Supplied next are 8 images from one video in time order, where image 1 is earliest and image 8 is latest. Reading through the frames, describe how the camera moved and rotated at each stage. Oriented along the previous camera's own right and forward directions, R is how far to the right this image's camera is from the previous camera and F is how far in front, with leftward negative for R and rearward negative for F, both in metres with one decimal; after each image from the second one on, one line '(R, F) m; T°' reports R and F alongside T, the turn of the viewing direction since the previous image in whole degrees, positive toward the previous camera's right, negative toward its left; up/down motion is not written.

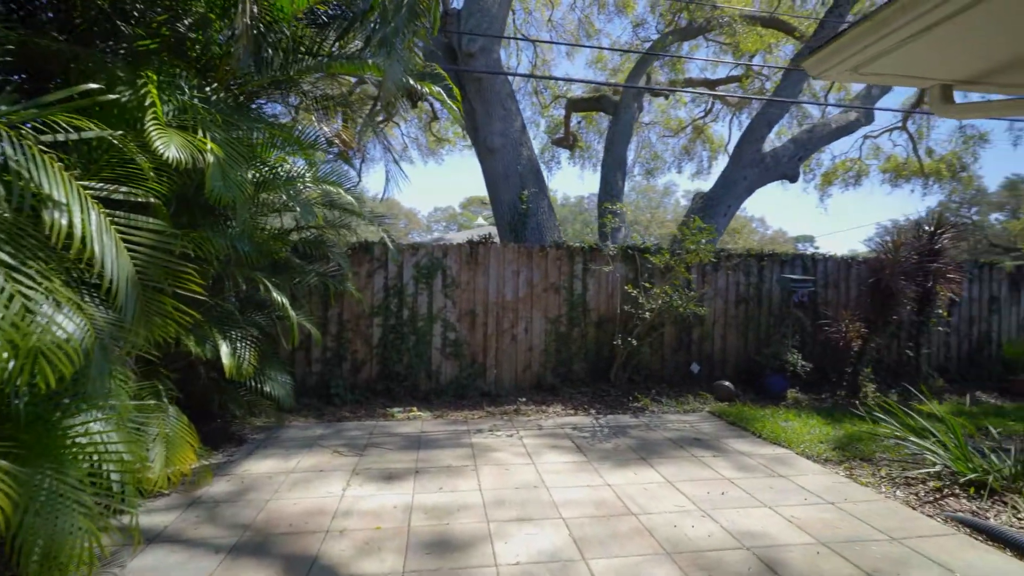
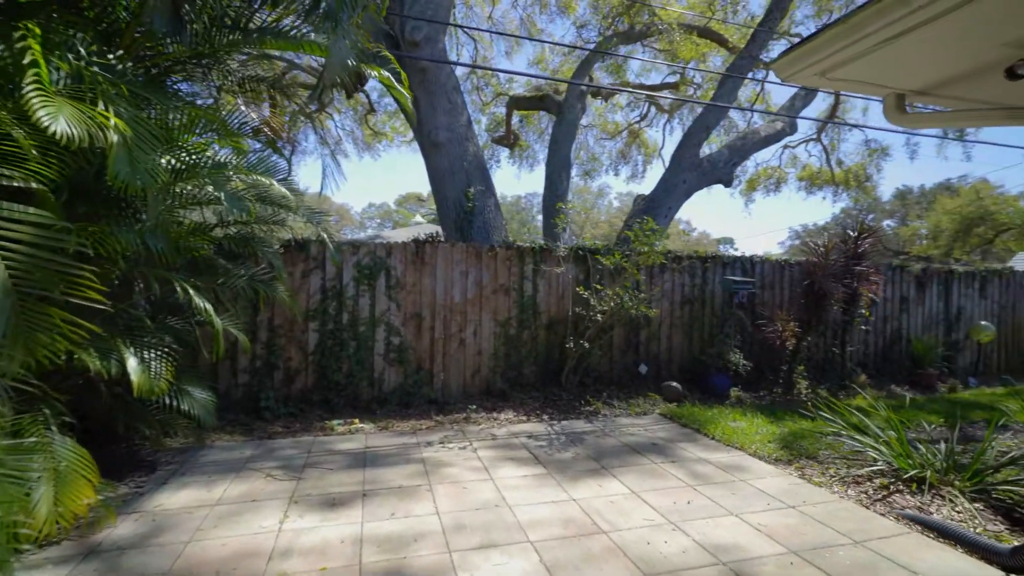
(-0.1, +0.2) m; +7°
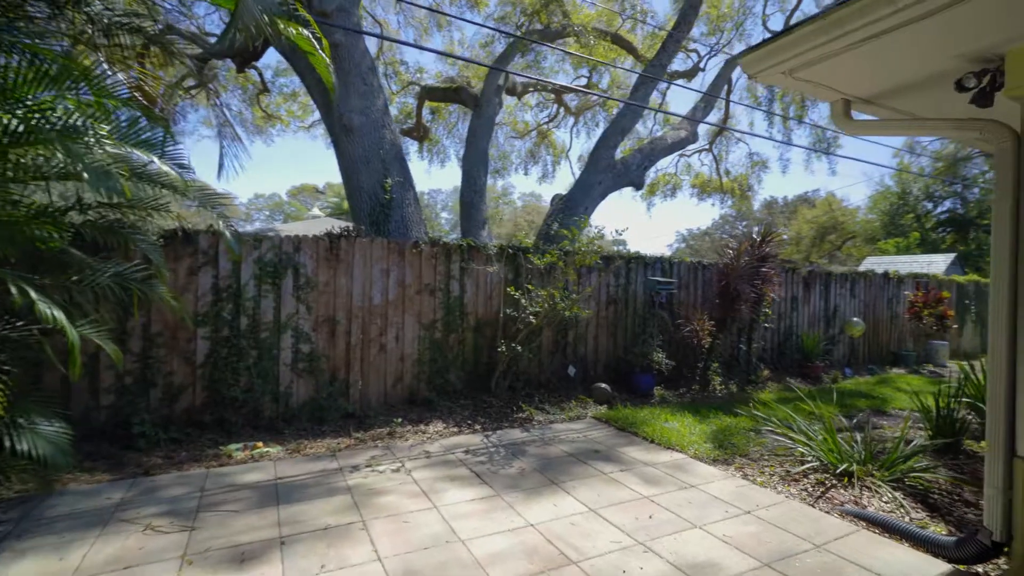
(-0.3, +0.4) m; +11°
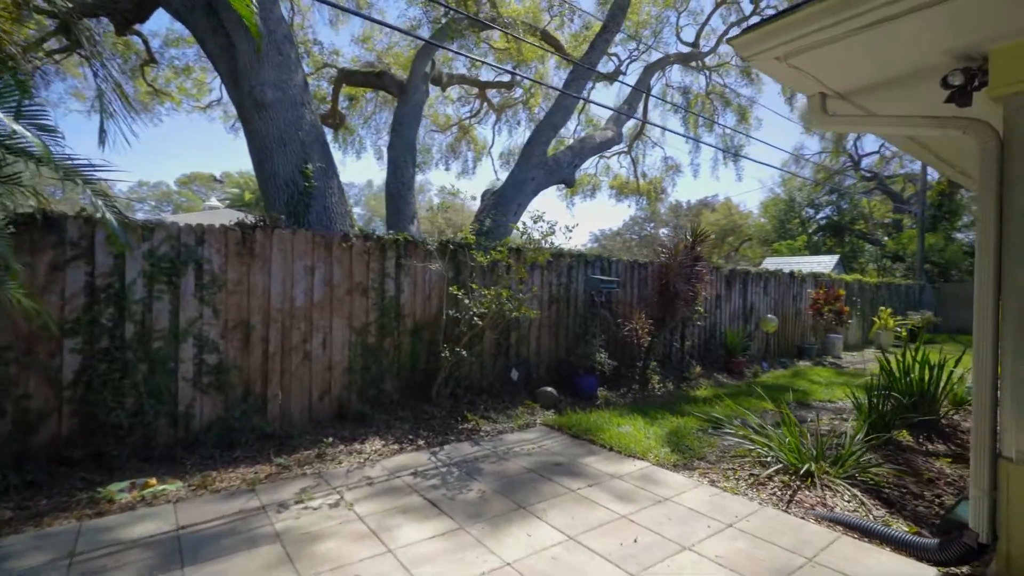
(-0.3, +0.4) m; +10°
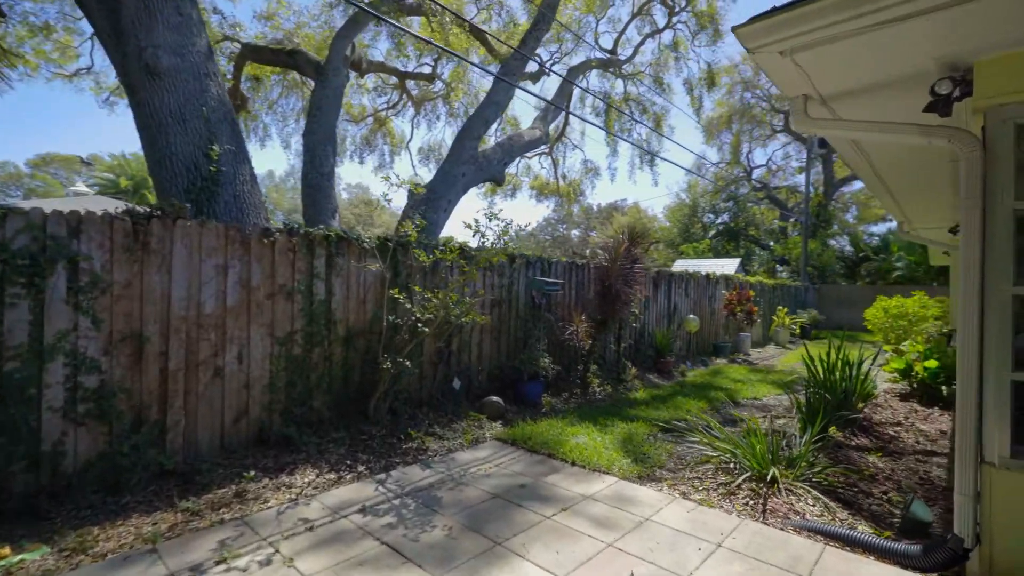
(-0.3, +0.4) m; +10°
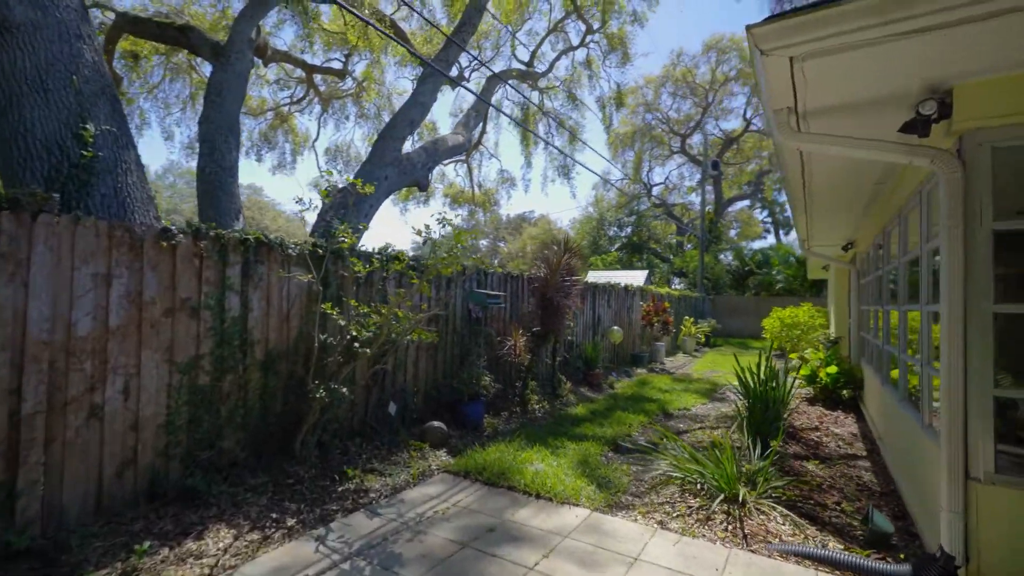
(-0.4, +0.4) m; +11°
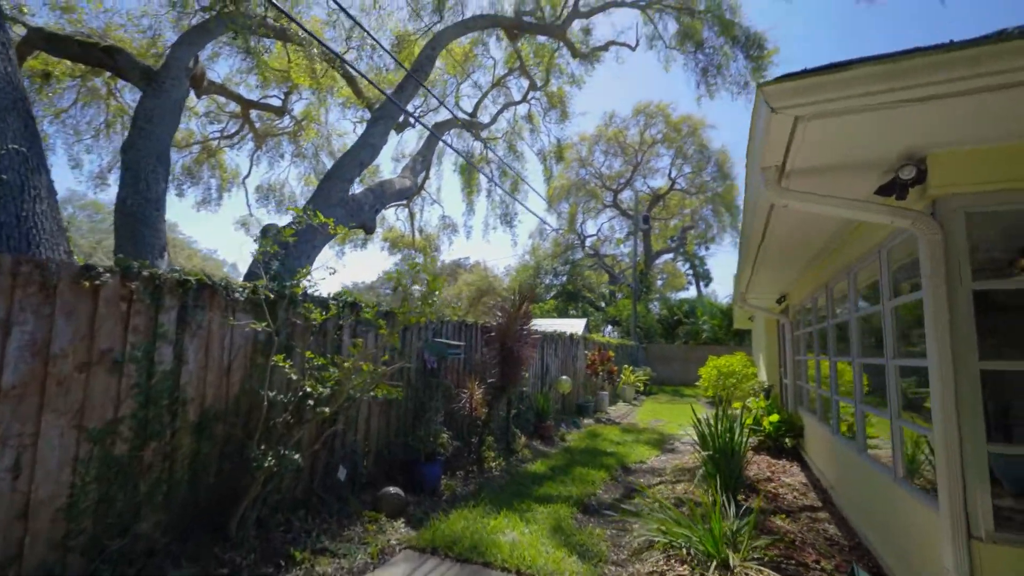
(-0.3, +0.2) m; +8°
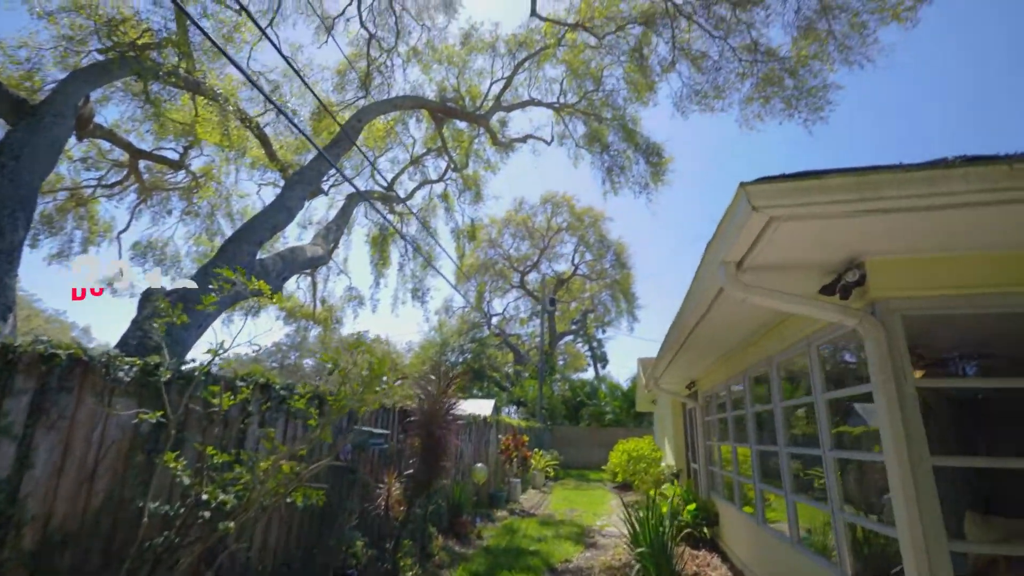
(-0.3, +0.3) m; +11°
